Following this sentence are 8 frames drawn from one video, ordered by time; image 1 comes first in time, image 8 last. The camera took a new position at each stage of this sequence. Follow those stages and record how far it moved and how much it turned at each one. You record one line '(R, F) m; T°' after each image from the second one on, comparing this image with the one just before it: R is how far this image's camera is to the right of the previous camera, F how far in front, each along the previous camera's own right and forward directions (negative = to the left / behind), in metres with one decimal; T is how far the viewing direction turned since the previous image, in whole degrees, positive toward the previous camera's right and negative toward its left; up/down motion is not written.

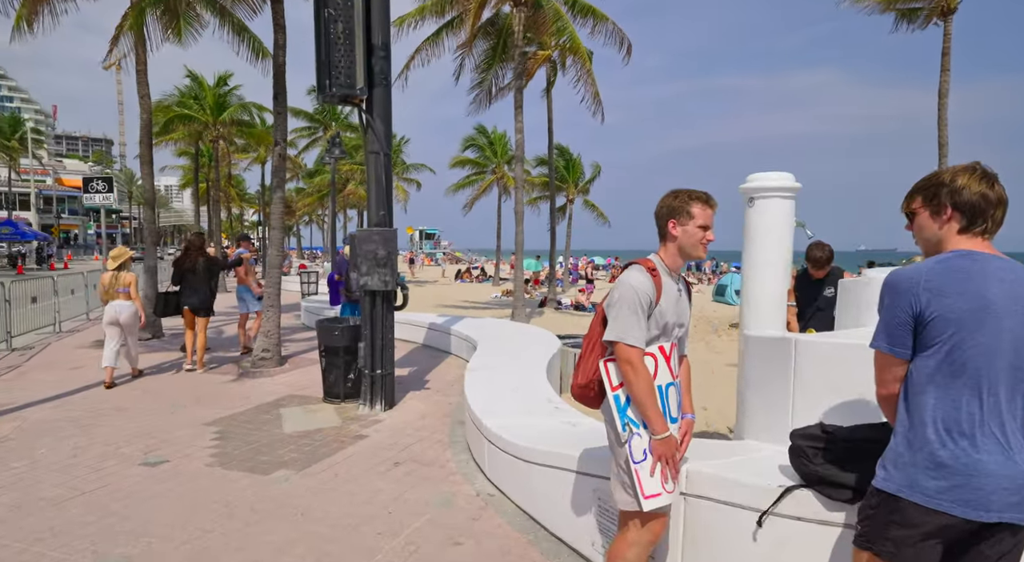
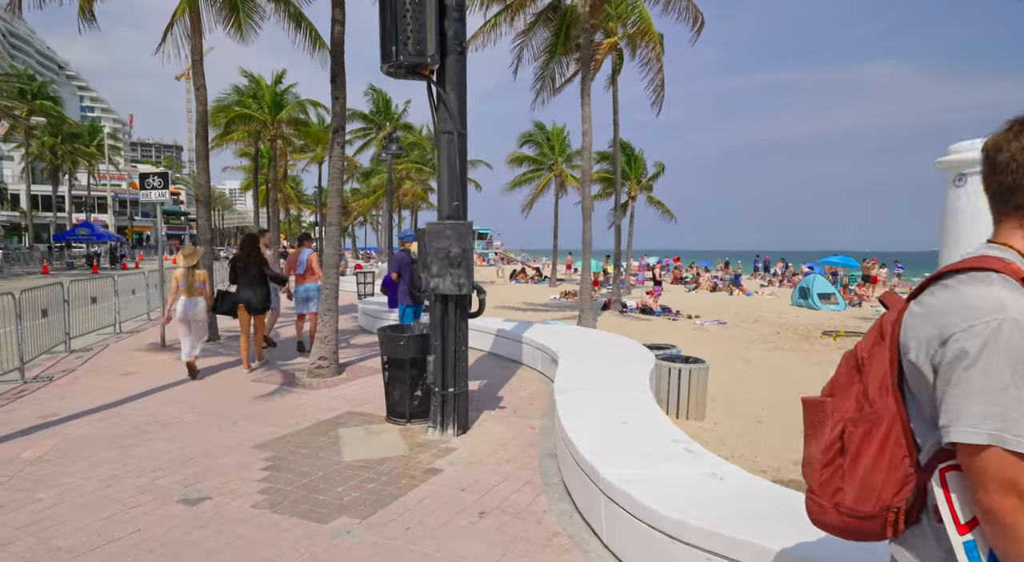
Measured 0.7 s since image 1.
(-0.4, +0.9) m; -5°
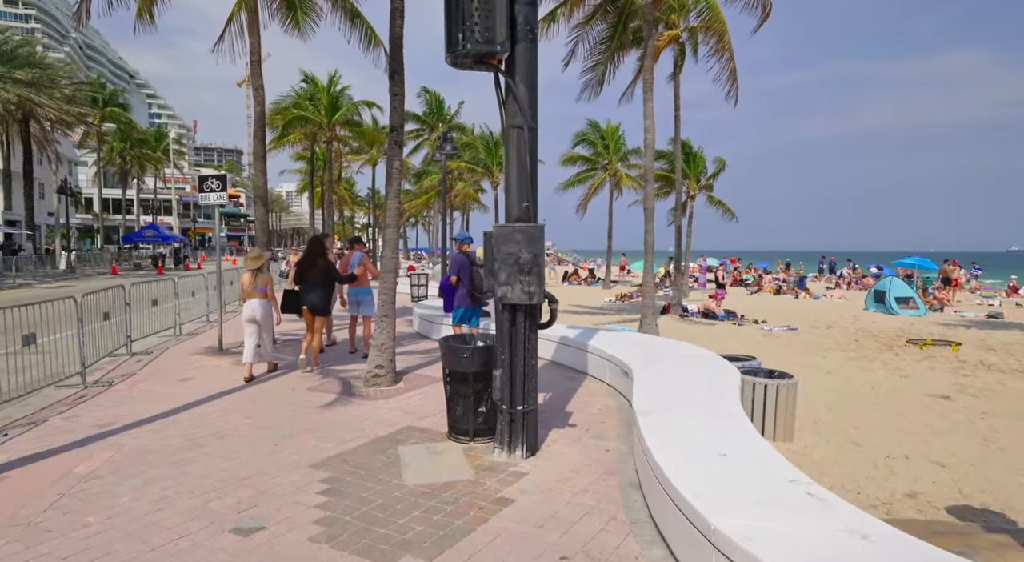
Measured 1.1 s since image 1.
(-0.2, +0.5) m; -5°
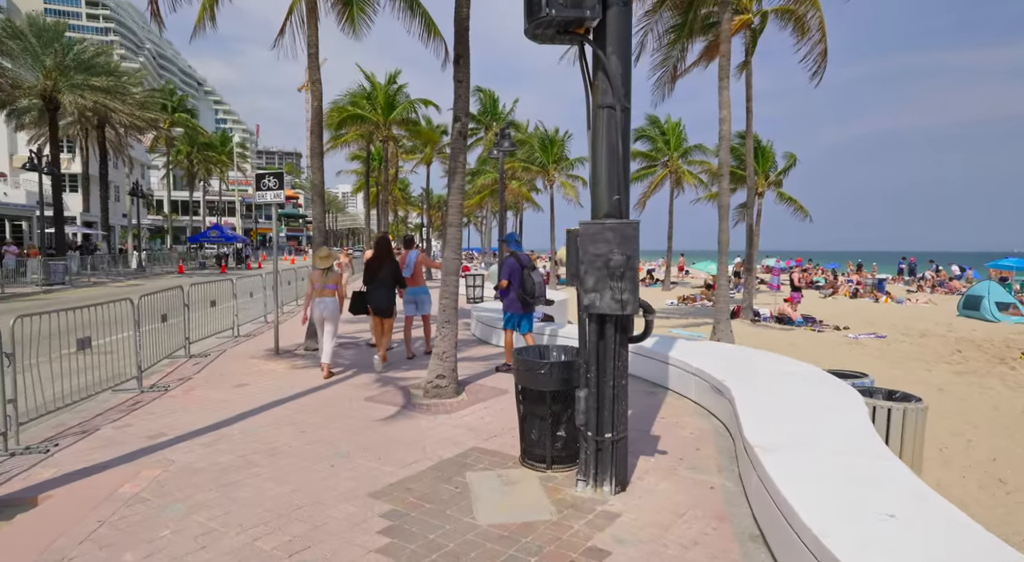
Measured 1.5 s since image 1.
(-0.3, +0.6) m; -5°
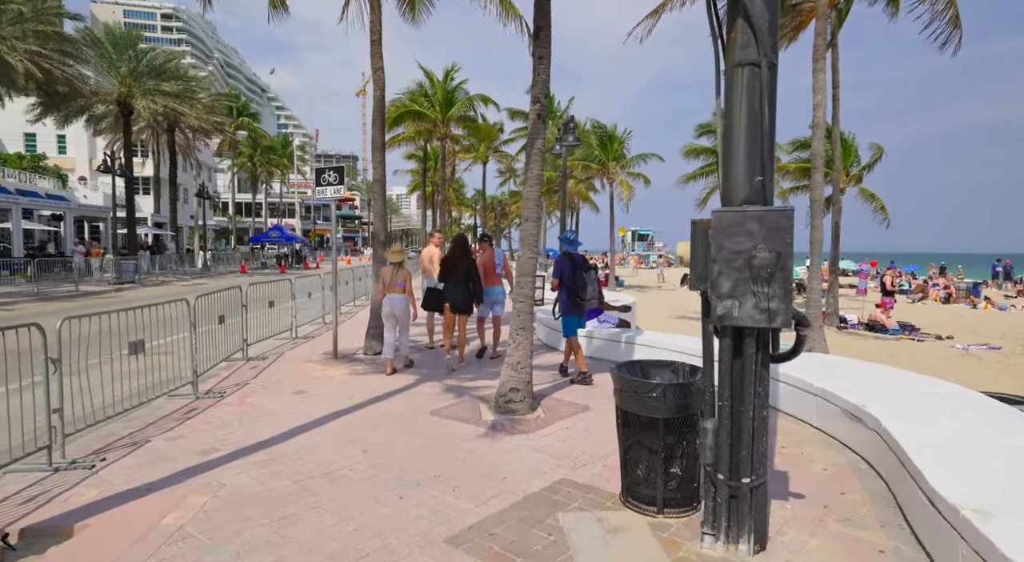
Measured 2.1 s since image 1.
(-0.3, +0.7) m; -5°
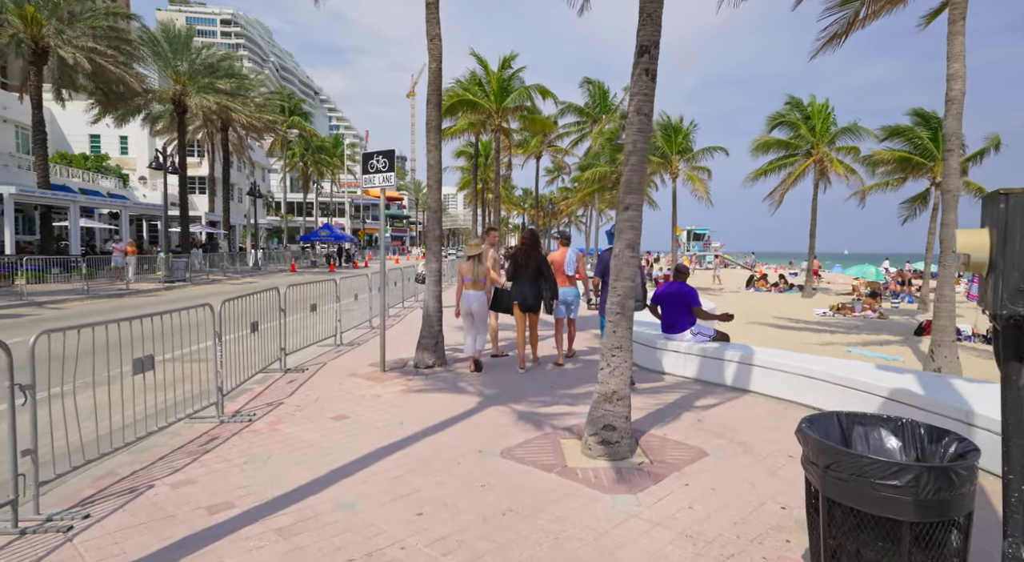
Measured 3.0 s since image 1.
(-0.4, +1.3) m; -4°
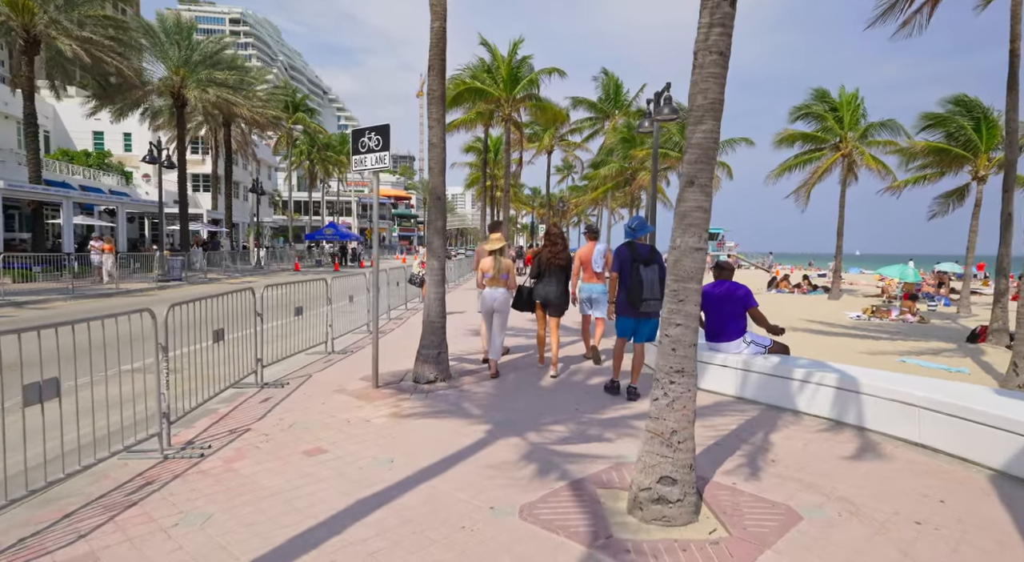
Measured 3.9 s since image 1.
(-0.1, +1.2) m; -1°
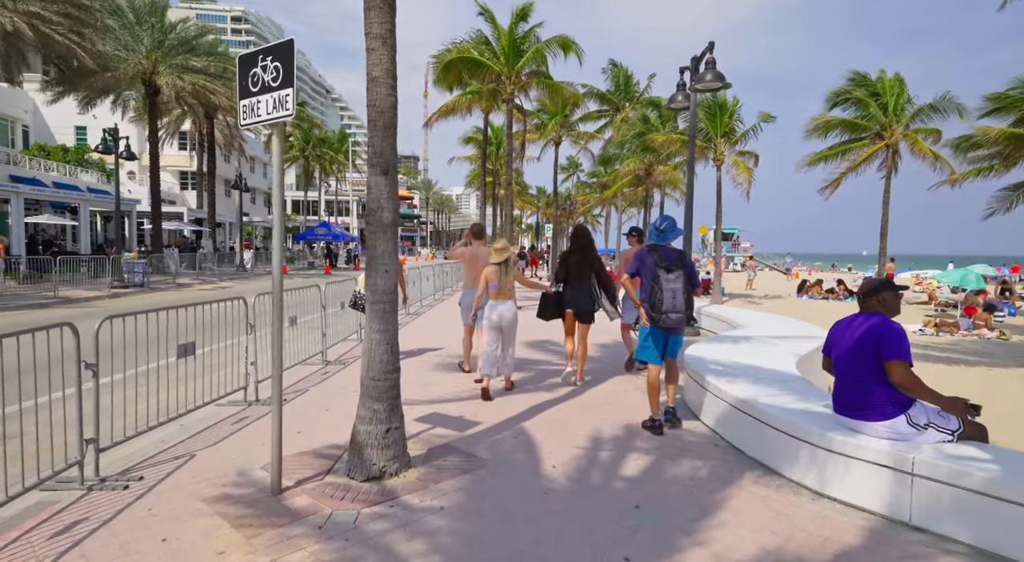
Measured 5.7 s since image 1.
(+0.1, +2.7) m; 0°
